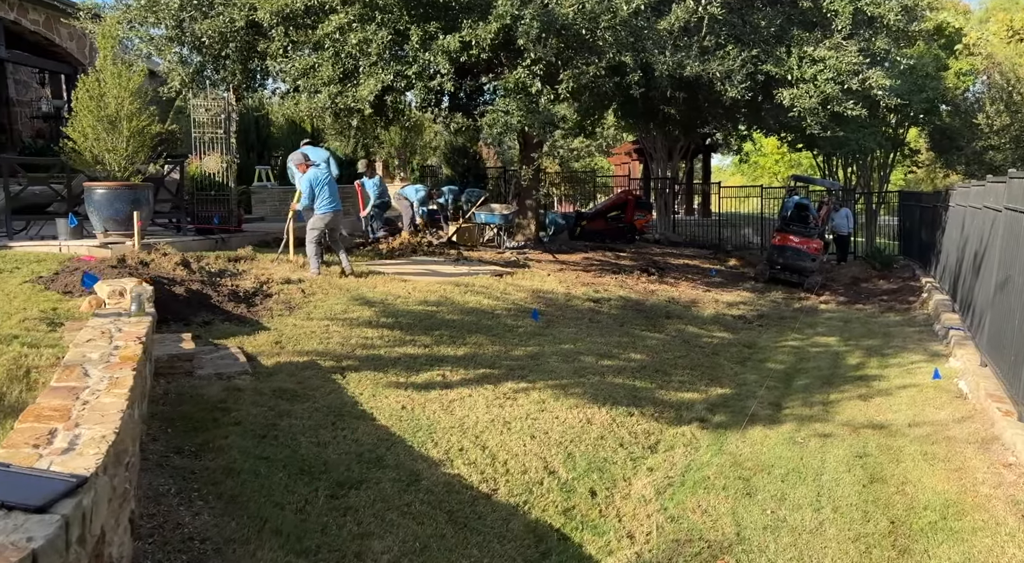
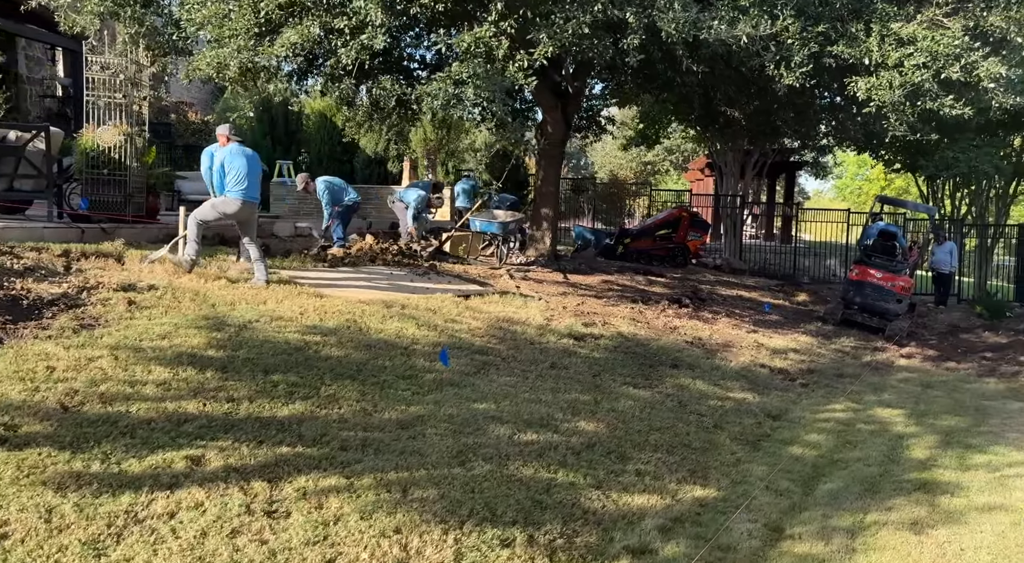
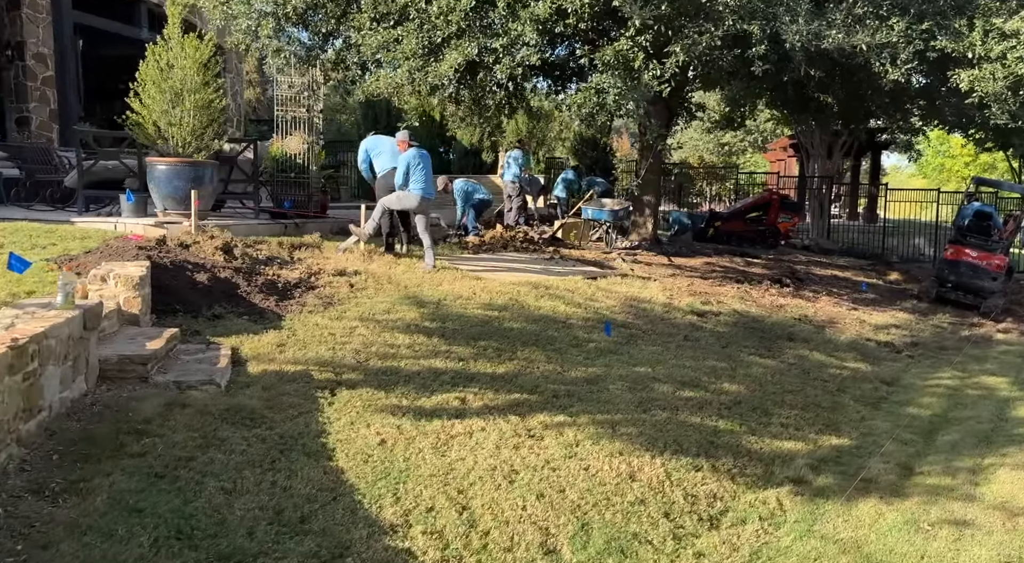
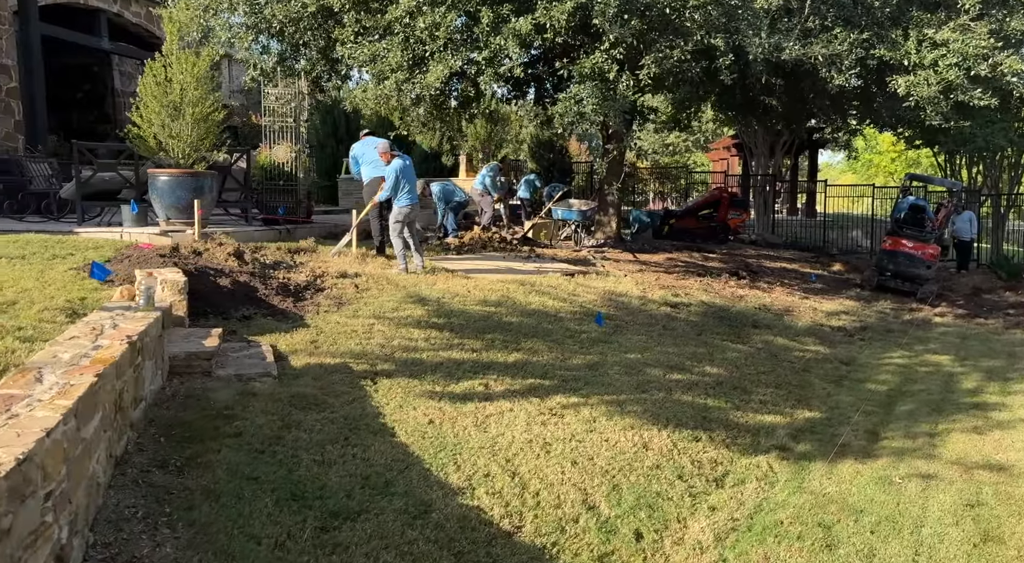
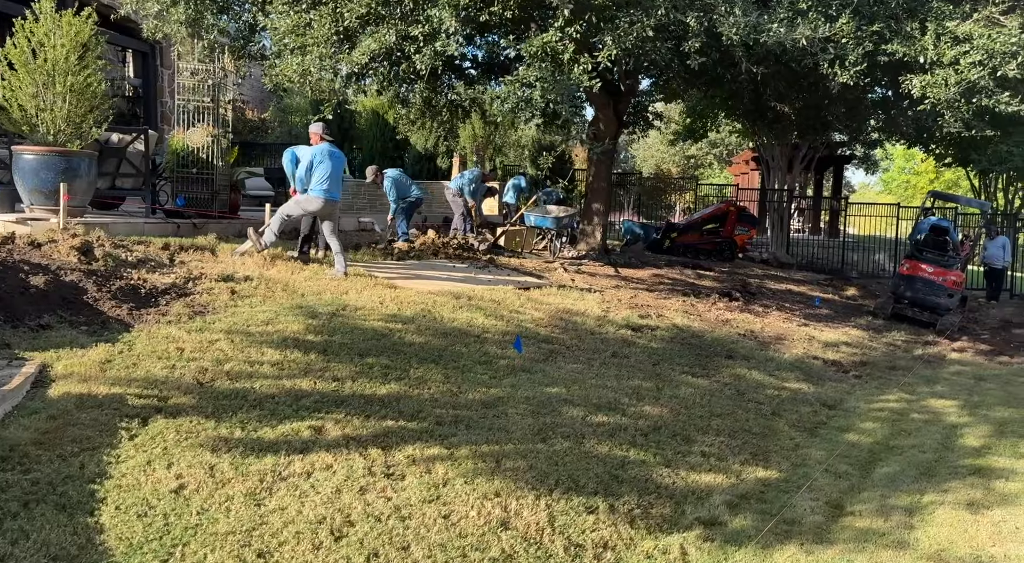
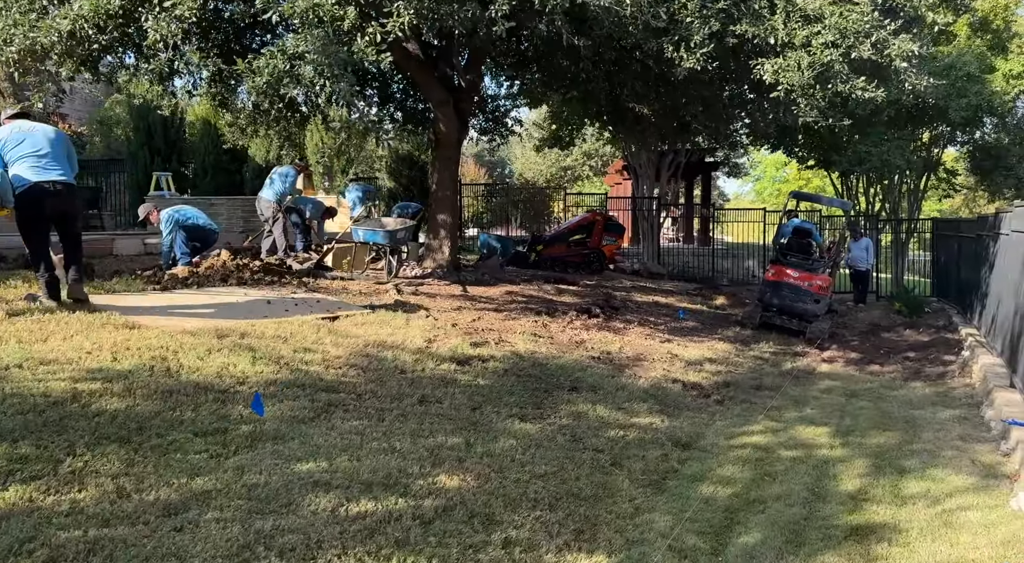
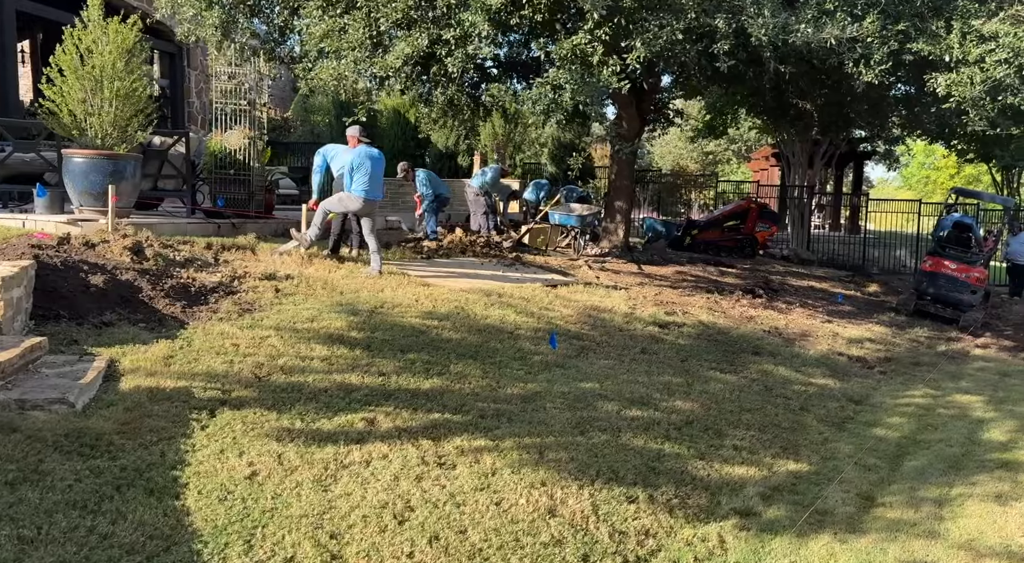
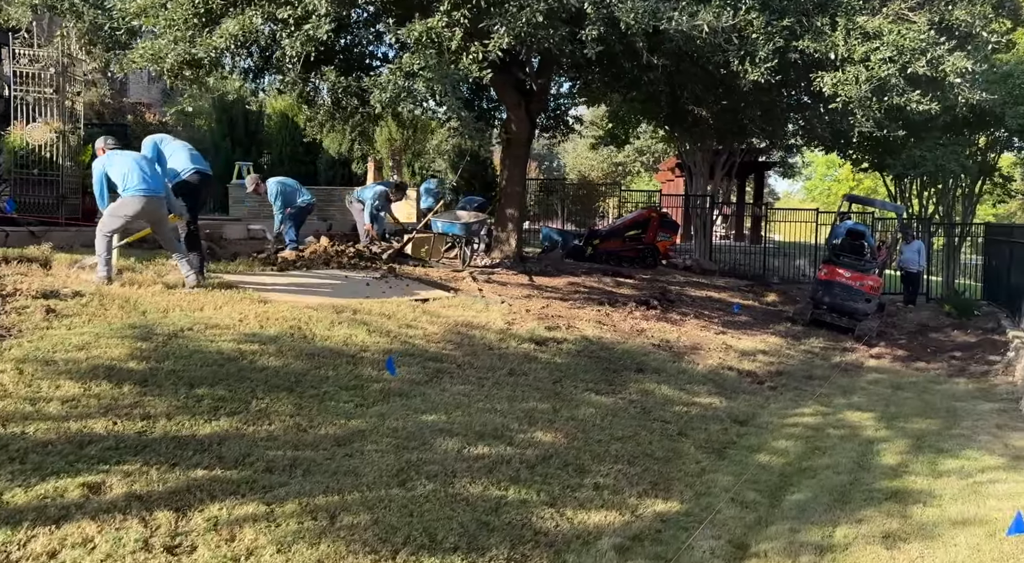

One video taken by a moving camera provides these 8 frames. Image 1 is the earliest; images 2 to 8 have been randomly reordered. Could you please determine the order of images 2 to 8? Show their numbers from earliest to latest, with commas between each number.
4, 3, 7, 5, 2, 8, 6
